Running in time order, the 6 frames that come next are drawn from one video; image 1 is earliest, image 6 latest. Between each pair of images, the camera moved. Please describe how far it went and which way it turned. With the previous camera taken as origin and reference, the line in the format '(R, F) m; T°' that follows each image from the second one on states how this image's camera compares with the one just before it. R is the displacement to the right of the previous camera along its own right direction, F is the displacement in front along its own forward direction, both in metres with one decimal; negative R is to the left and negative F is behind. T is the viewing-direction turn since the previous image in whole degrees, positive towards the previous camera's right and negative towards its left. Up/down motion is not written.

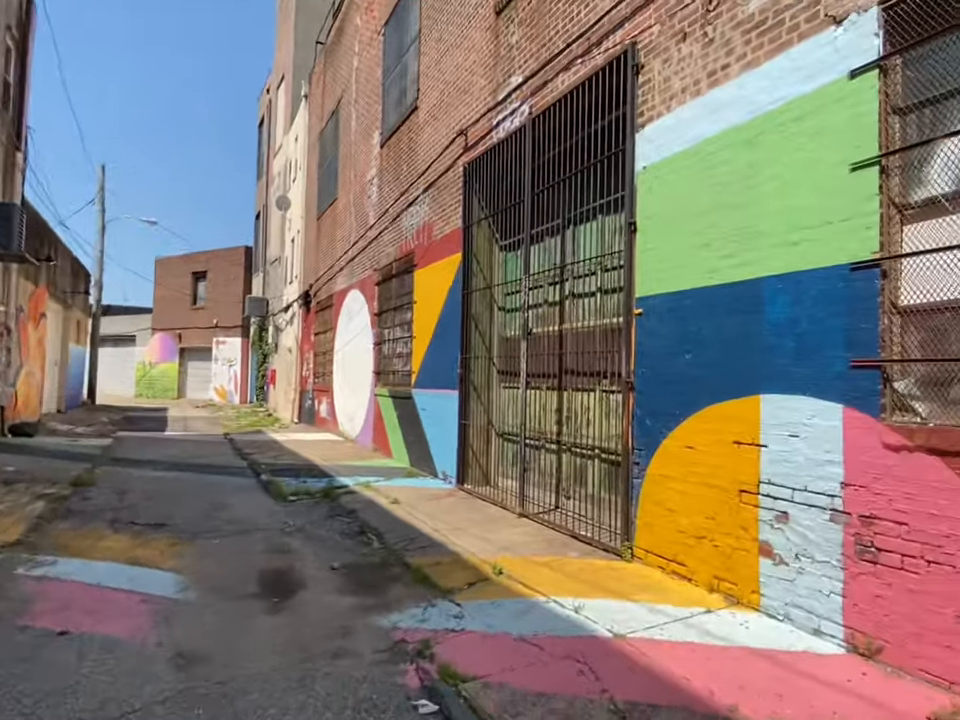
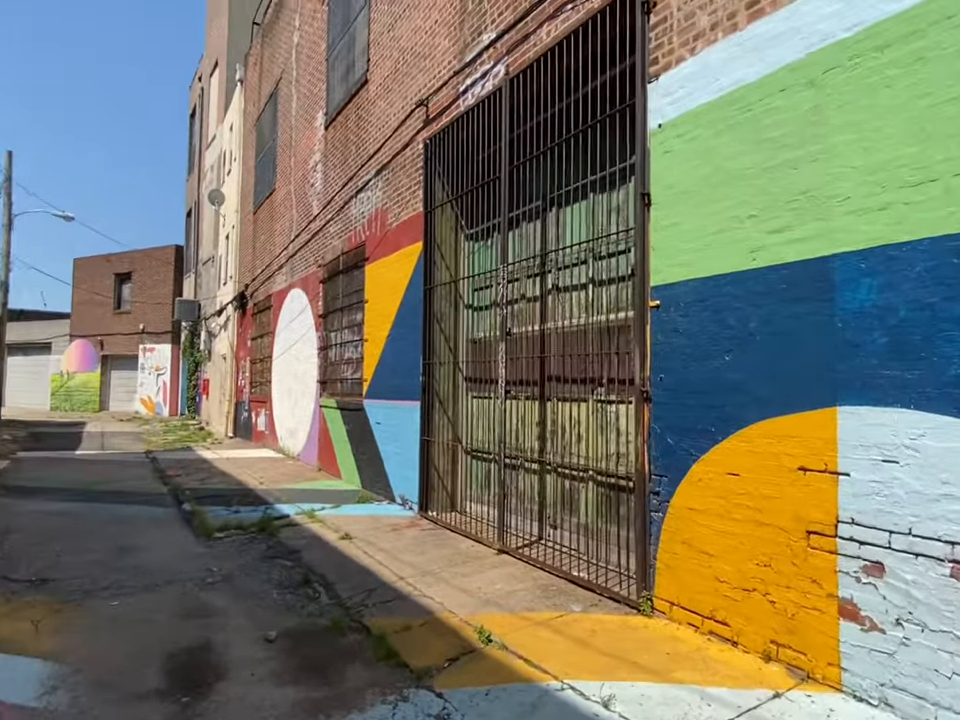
(-0.2, +1.1) m; +5°
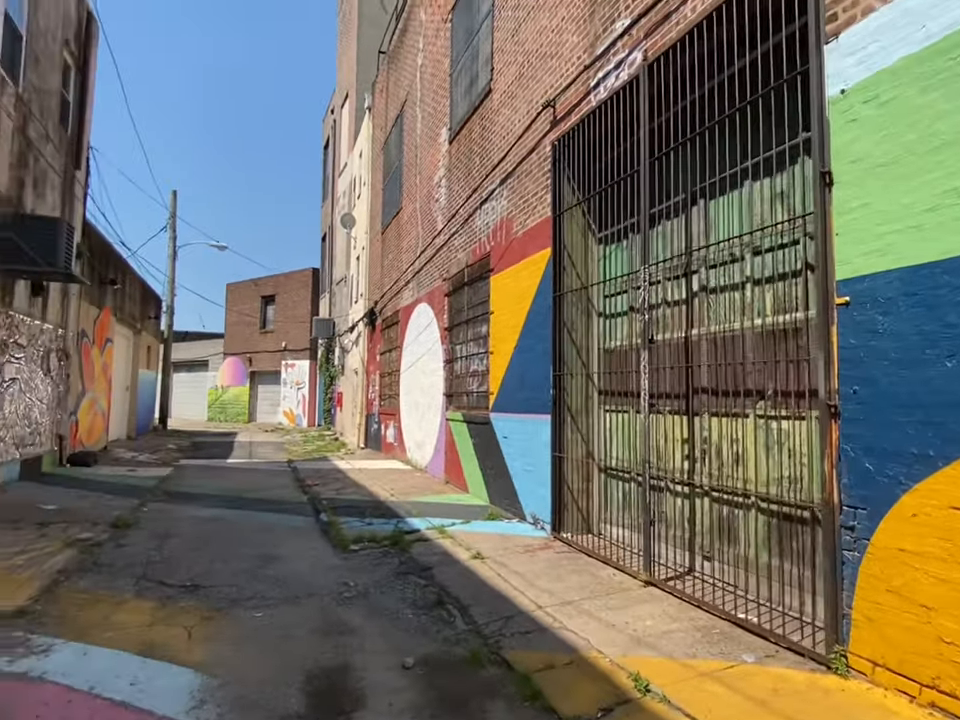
(-0.2, +0.3) m; -11°
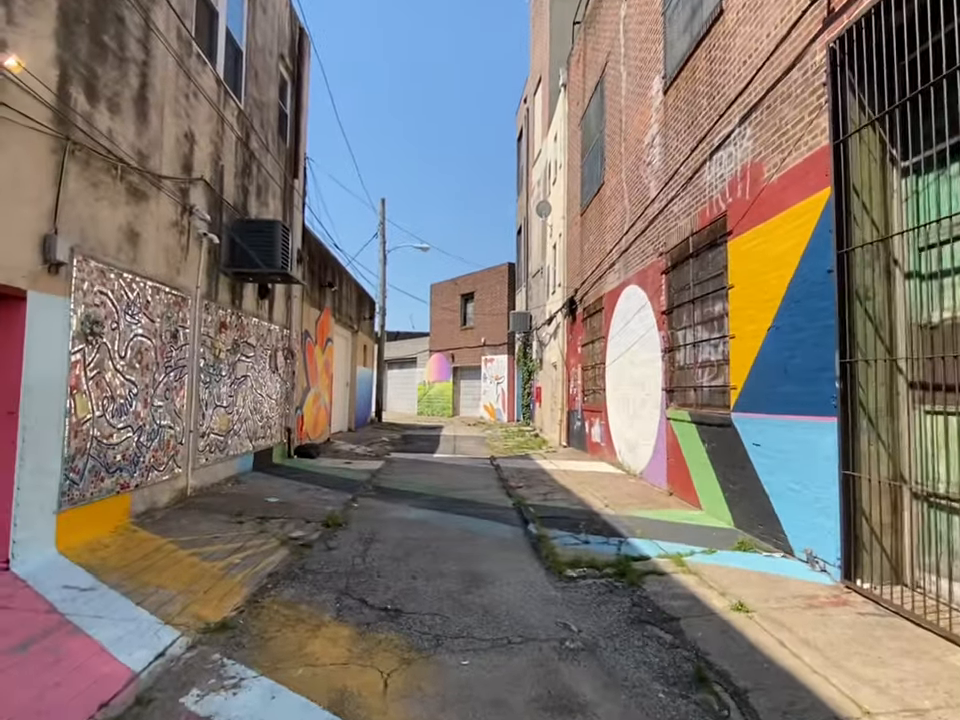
(-0.4, +1.1) m; -18°
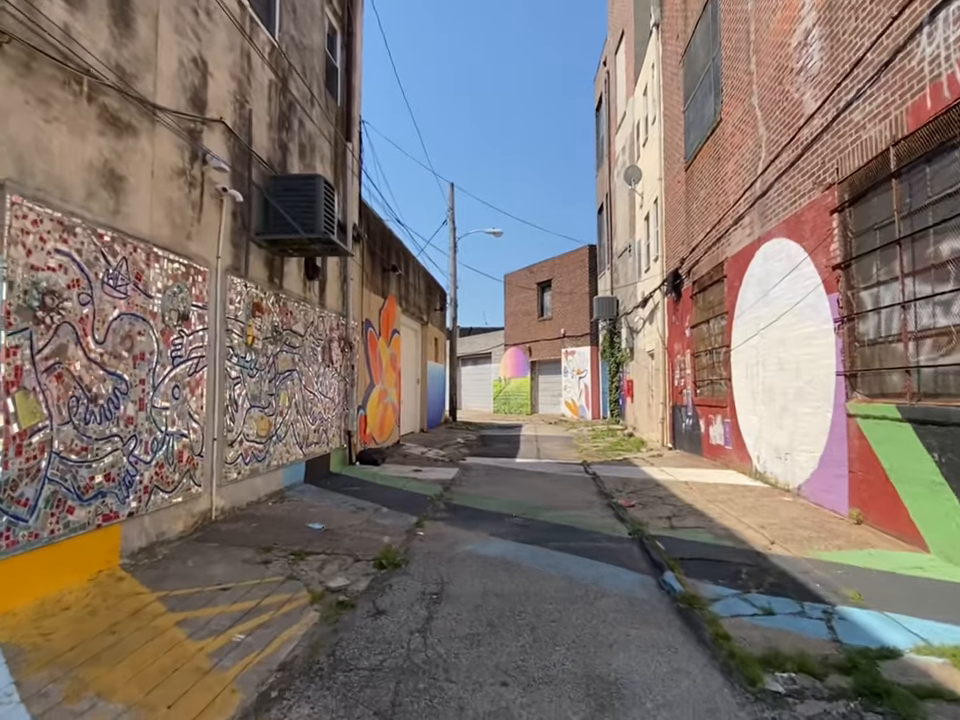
(-0.3, +2.0) m; -7°
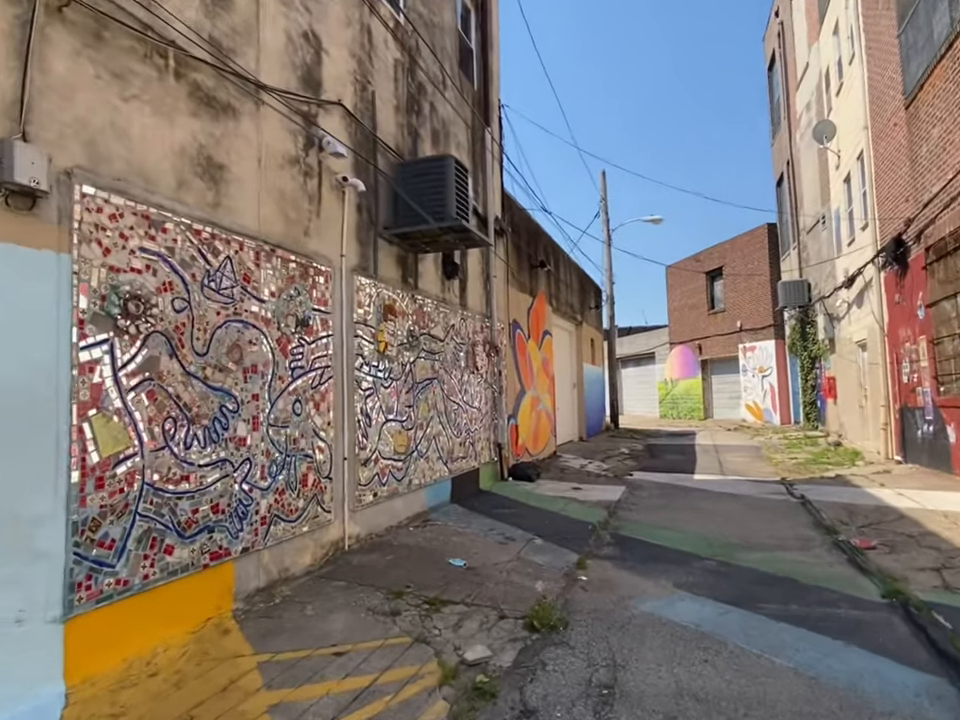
(-0.1, +1.2) m; -15°
